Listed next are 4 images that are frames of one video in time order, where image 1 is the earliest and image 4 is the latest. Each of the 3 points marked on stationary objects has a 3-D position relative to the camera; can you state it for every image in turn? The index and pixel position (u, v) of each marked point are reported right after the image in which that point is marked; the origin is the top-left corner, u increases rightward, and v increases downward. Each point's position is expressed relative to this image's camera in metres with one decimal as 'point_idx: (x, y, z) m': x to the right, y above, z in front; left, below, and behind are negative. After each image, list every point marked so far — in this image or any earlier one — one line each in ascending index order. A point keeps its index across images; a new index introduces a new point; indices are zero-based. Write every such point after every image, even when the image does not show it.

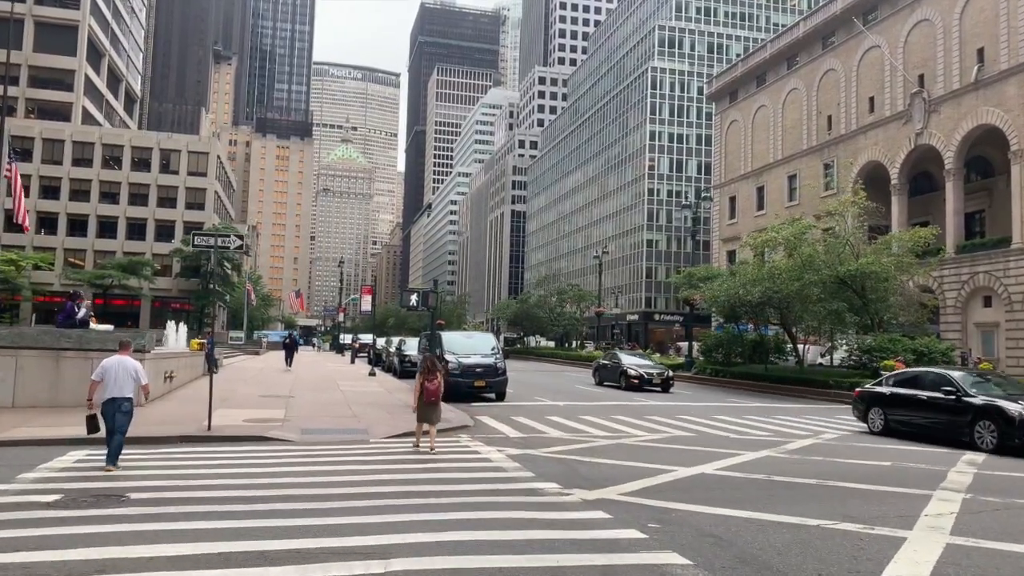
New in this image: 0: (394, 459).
0: (-1.6, -2.3, +10.6) m
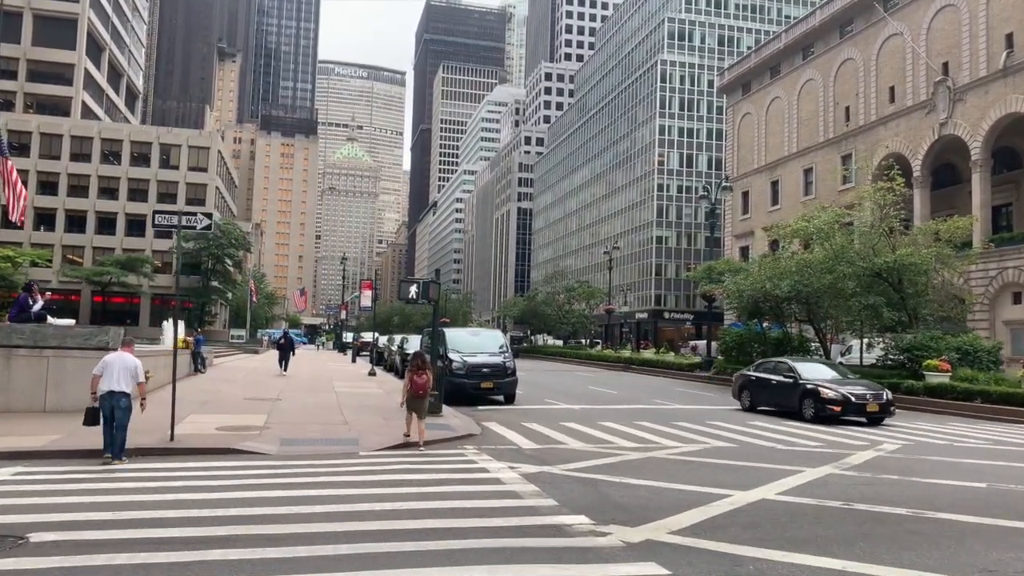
0: (-1.4, -2.1, +8.8) m
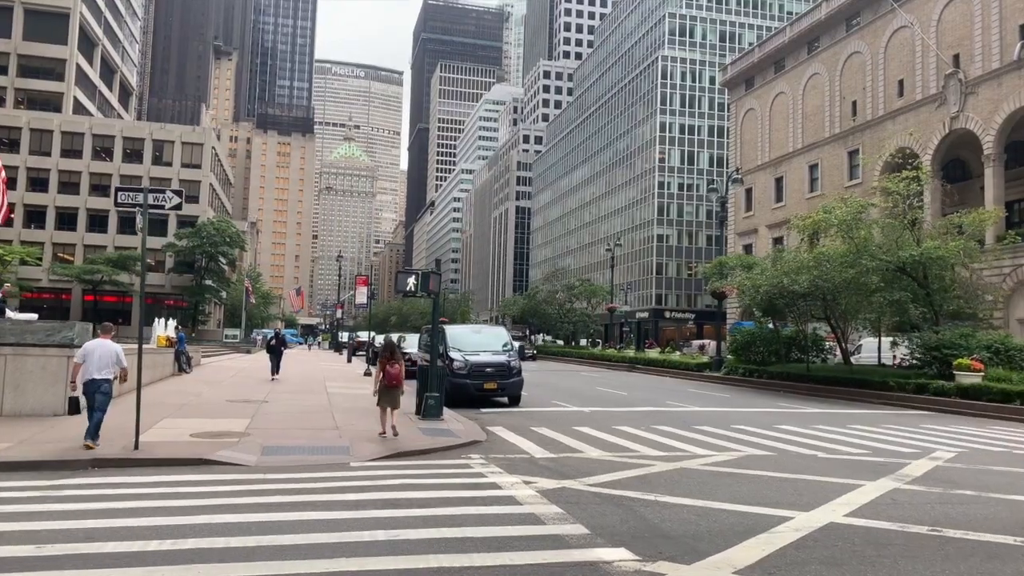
0: (-1.3, -2.0, +7.5) m
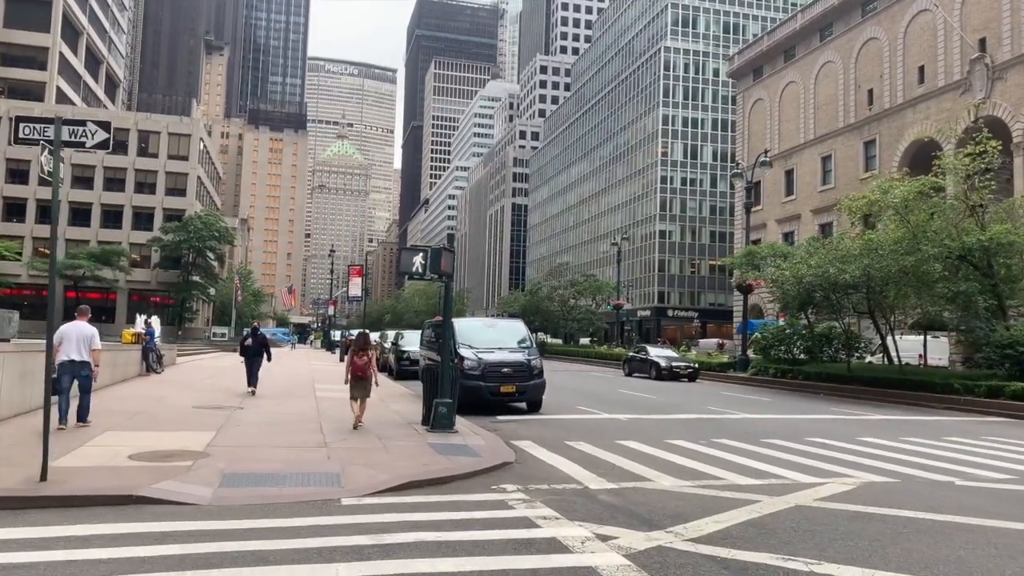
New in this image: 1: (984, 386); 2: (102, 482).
0: (-0.8, -1.7, +5.0) m
1: (+10.7, -2.2, +17.8) m
2: (-3.7, -1.7, +7.1) m
